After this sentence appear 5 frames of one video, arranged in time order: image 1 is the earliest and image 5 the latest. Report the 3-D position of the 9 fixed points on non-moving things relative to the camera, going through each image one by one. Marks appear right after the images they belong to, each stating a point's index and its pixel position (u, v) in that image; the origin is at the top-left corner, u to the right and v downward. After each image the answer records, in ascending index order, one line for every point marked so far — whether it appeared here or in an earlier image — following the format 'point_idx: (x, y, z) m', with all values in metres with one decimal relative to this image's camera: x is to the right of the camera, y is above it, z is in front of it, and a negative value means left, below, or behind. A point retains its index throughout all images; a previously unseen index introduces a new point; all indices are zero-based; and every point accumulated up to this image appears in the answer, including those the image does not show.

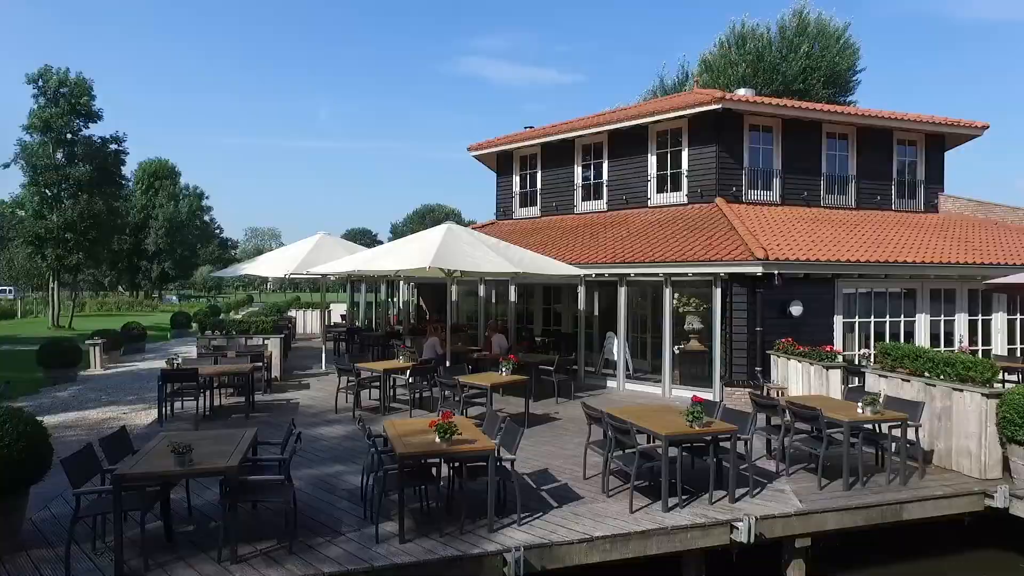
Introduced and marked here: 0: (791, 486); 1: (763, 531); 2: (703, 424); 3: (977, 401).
0: (+3.1, -2.2, +6.7) m
1: (+2.4, -2.3, +5.9) m
2: (+1.9, -1.4, +6.2) m
3: (+5.4, -1.3, +7.1) m
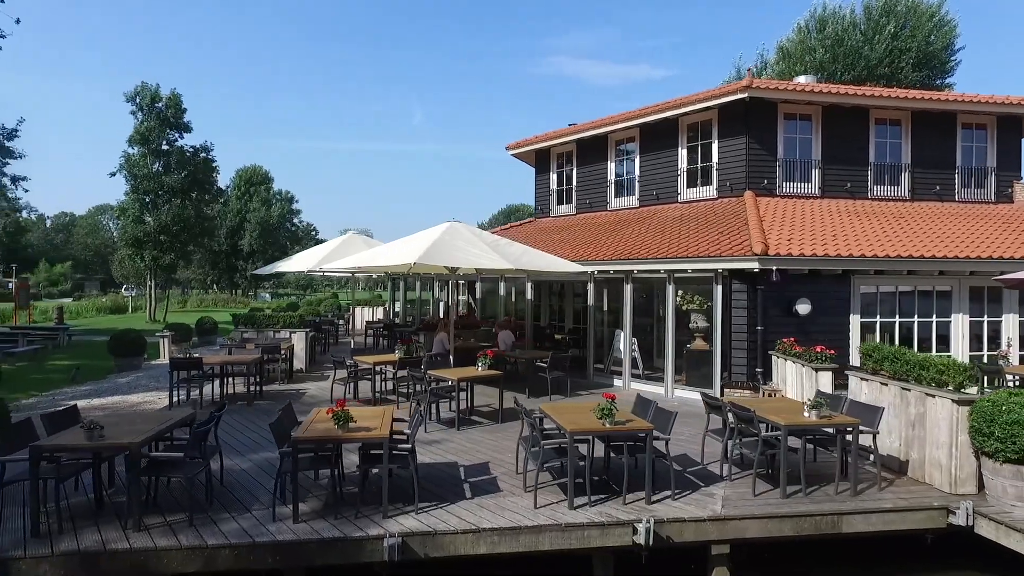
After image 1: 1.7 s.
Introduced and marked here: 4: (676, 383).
0: (+2.2, -2.1, +6.4) m
1: (+1.5, -2.3, +5.7) m
2: (+1.0, -1.3, +6.1) m
3: (+4.6, -1.3, +6.5) m
4: (+3.1, -1.8, +11.7) m
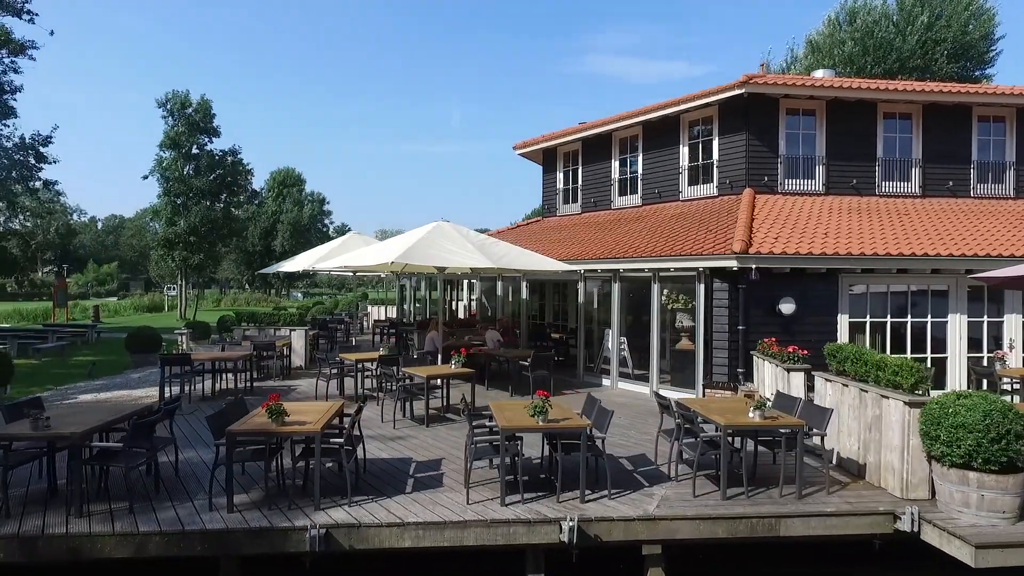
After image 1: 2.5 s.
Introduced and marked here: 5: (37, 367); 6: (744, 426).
0: (+1.6, -2.1, +6.4) m
1: (+0.8, -2.3, +5.7) m
2: (+0.4, -1.3, +6.1) m
3: (+4.0, -1.2, +6.3) m
4: (+2.8, -1.8, +11.6) m
5: (-13.4, -2.2, +17.4) m
6: (+2.3, -1.4, +6.2) m
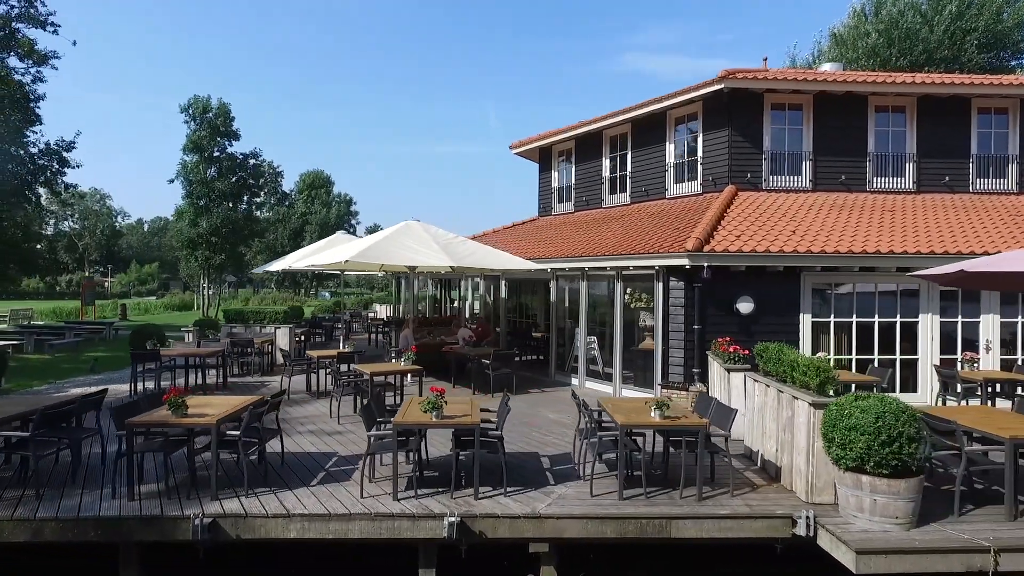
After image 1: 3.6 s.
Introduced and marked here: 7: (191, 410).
0: (+0.6, -2.1, +6.3) m
1: (-0.3, -2.2, +5.7) m
2: (-0.7, -1.3, +6.1) m
3: (+2.9, -1.2, +6.1) m
4: (+2.1, -1.8, +11.5) m
5: (-13.8, -2.2, +18.3) m
6: (+1.3, -1.4, +6.1) m
7: (-3.3, -1.2, +6.3) m
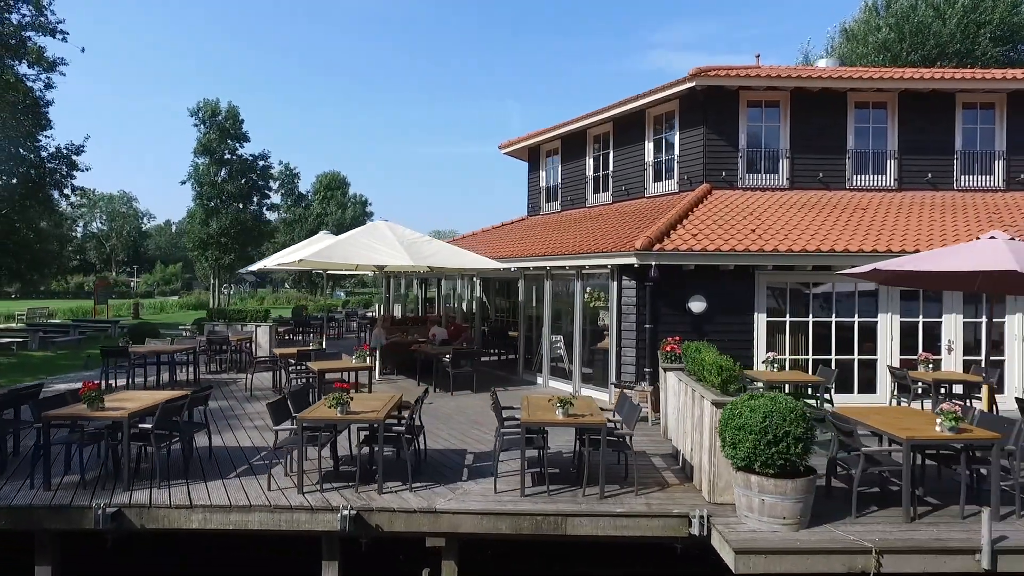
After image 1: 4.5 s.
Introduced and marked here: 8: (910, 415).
0: (-0.4, -2.0, +6.4) m
1: (-1.3, -2.2, +5.8) m
2: (-1.6, -1.3, +6.3) m
3: (+2.0, -1.2, +6.1) m
4: (+1.3, -1.7, +11.5) m
5: (-14.2, -2.2, +18.9) m
6: (+0.3, -1.3, +6.1) m
7: (-4.2, -1.2, +6.5) m
8: (+4.0, -1.3, +6.1) m
